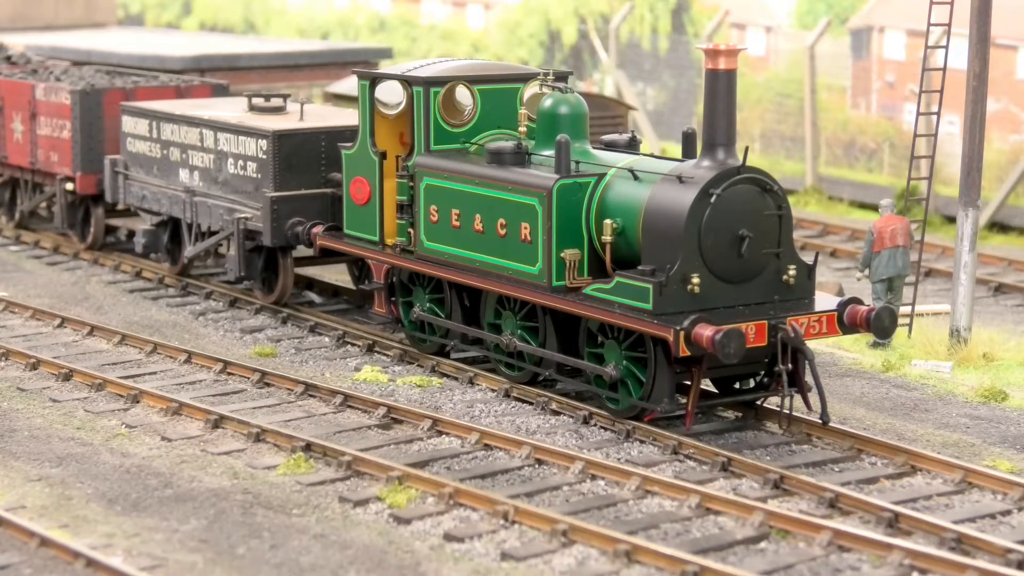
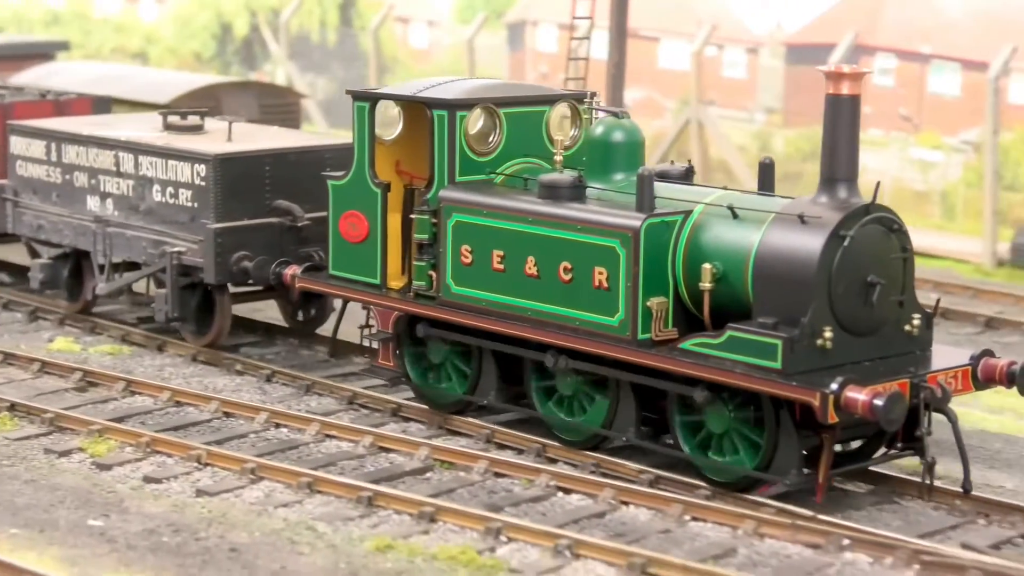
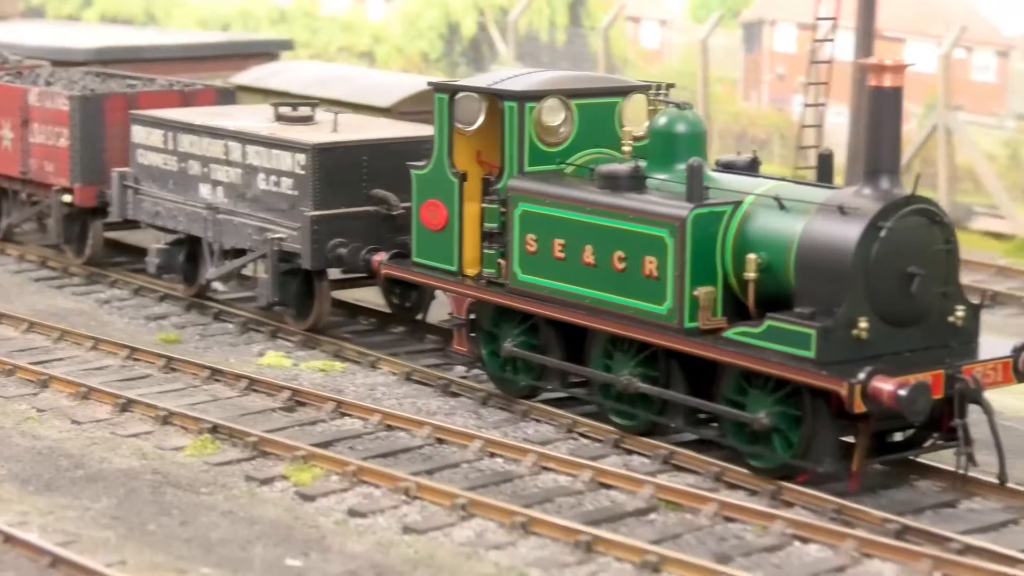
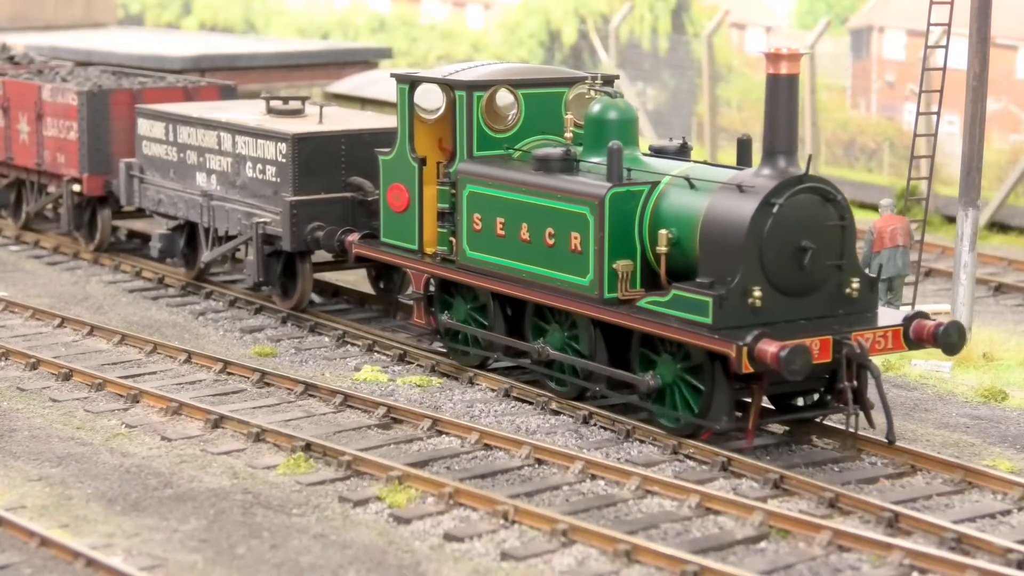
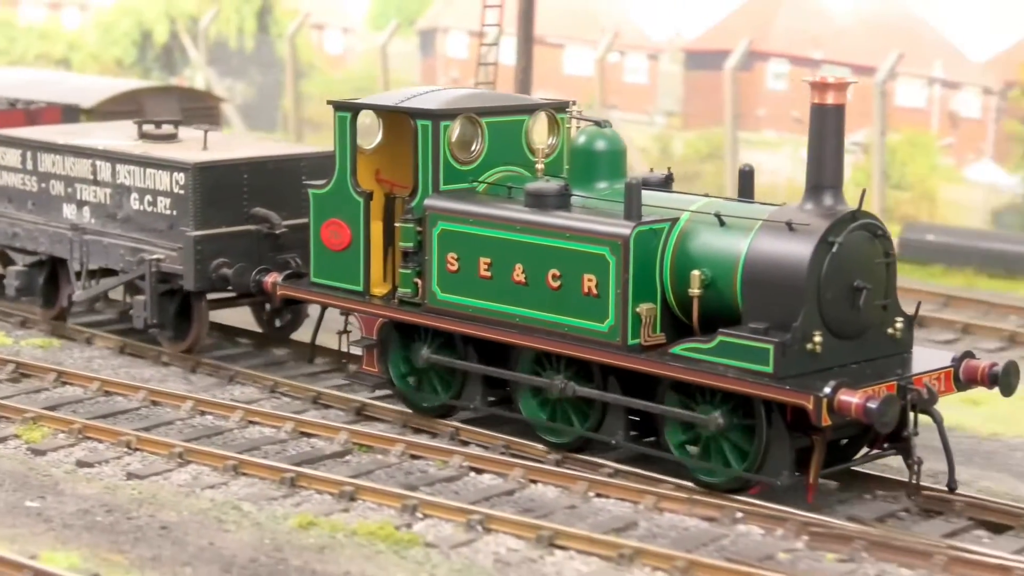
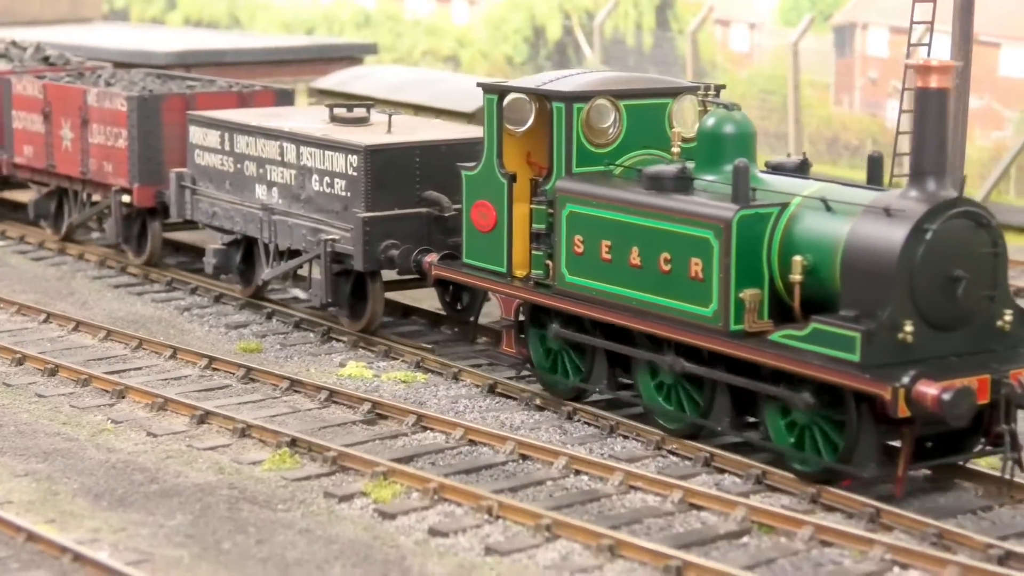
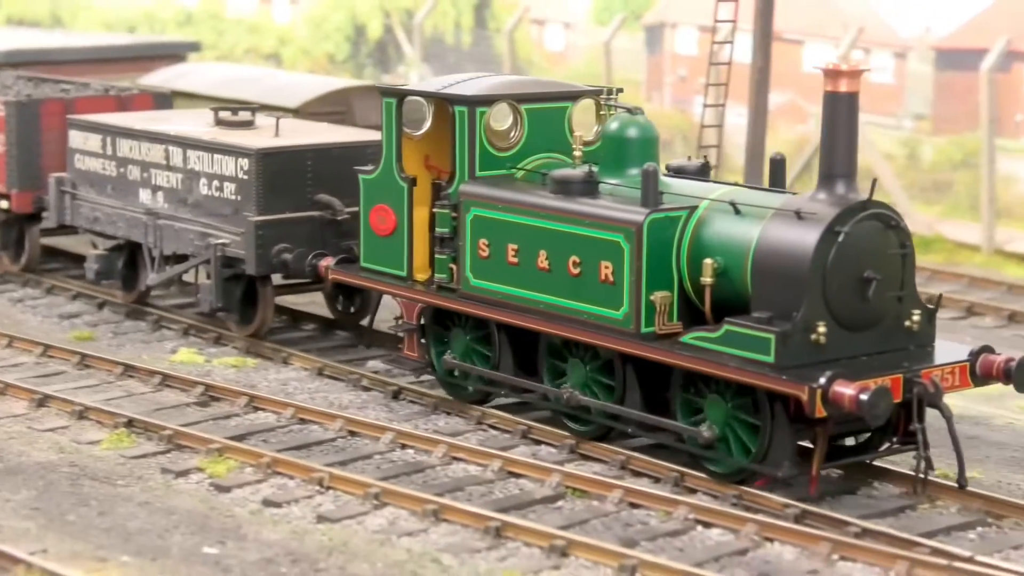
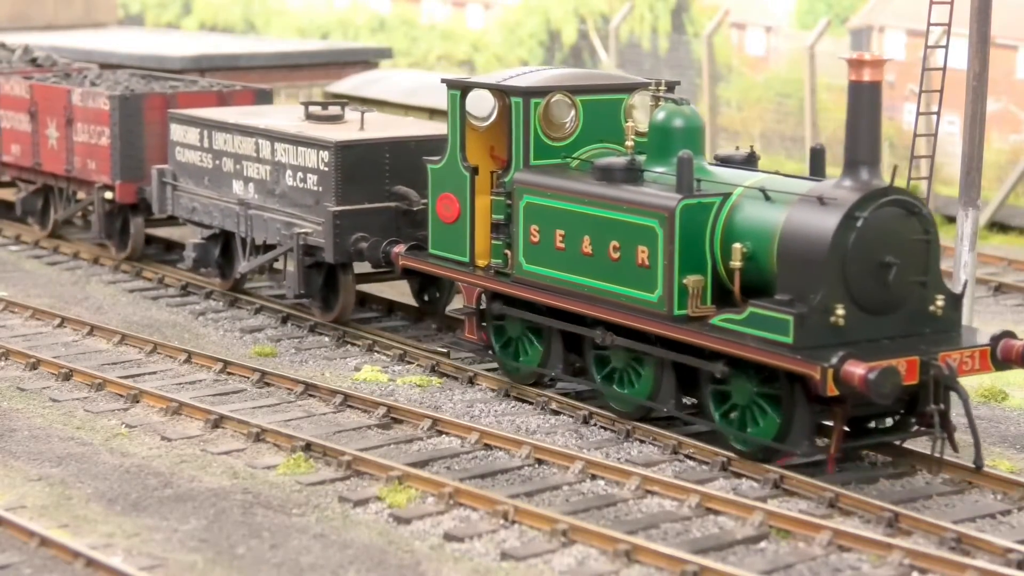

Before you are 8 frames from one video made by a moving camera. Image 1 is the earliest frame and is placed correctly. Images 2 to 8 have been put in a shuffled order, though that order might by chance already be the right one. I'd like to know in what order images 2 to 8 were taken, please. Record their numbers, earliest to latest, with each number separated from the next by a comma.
4, 8, 6, 3, 7, 2, 5
